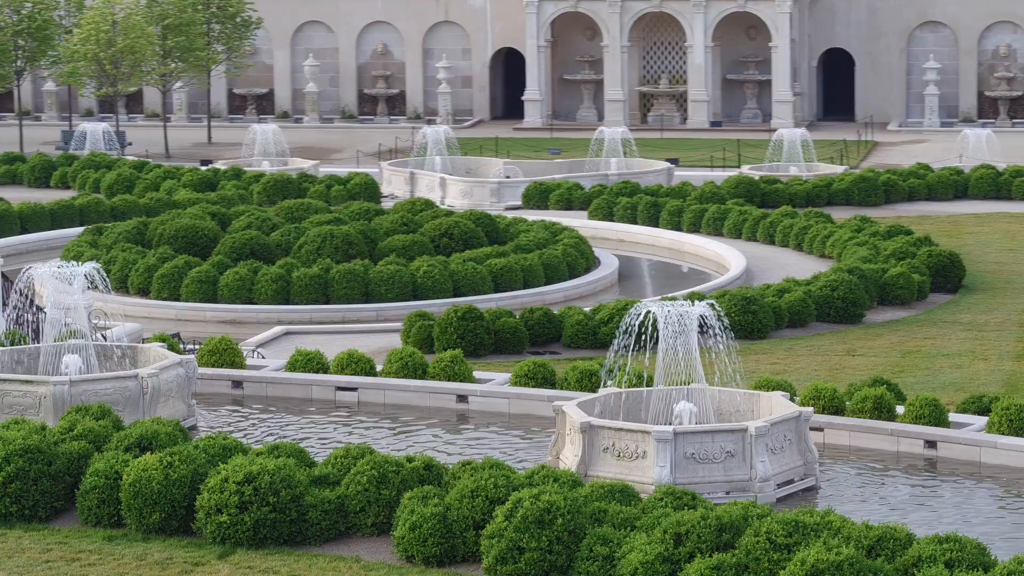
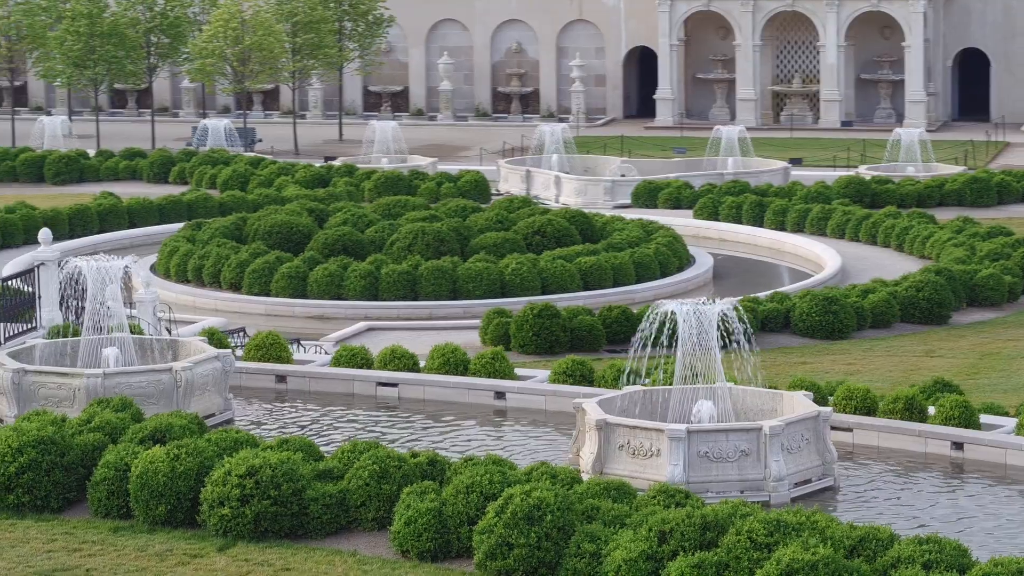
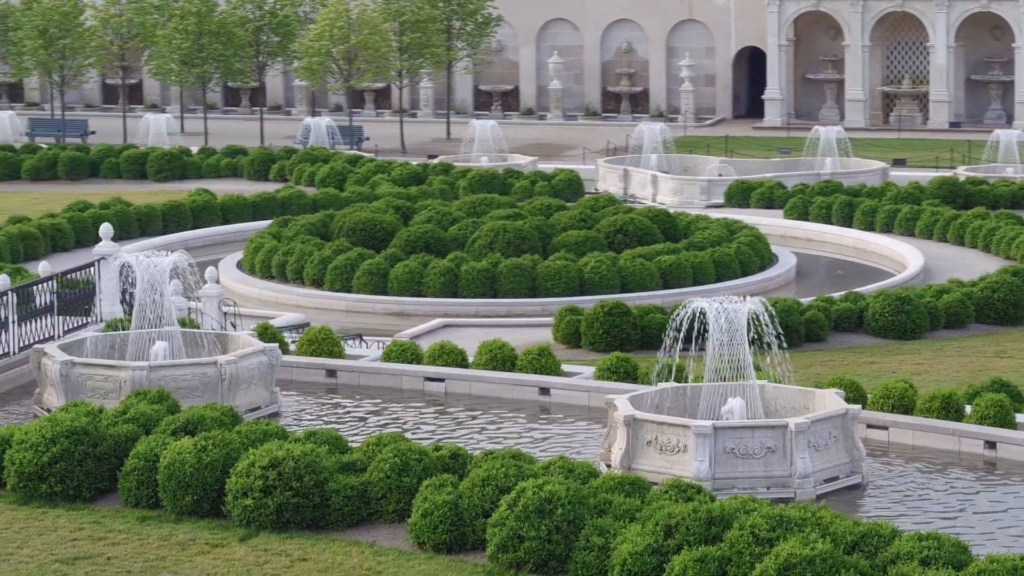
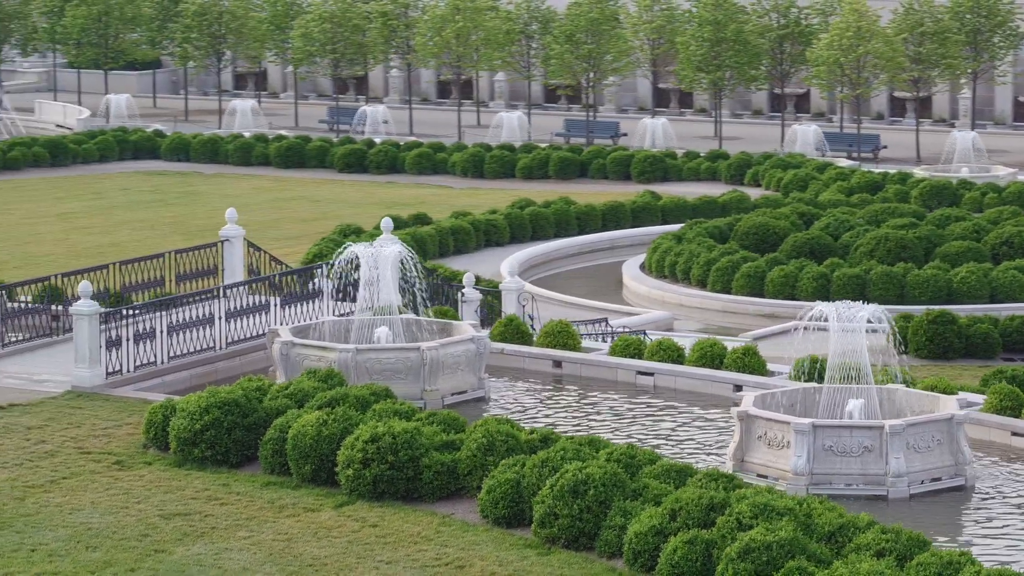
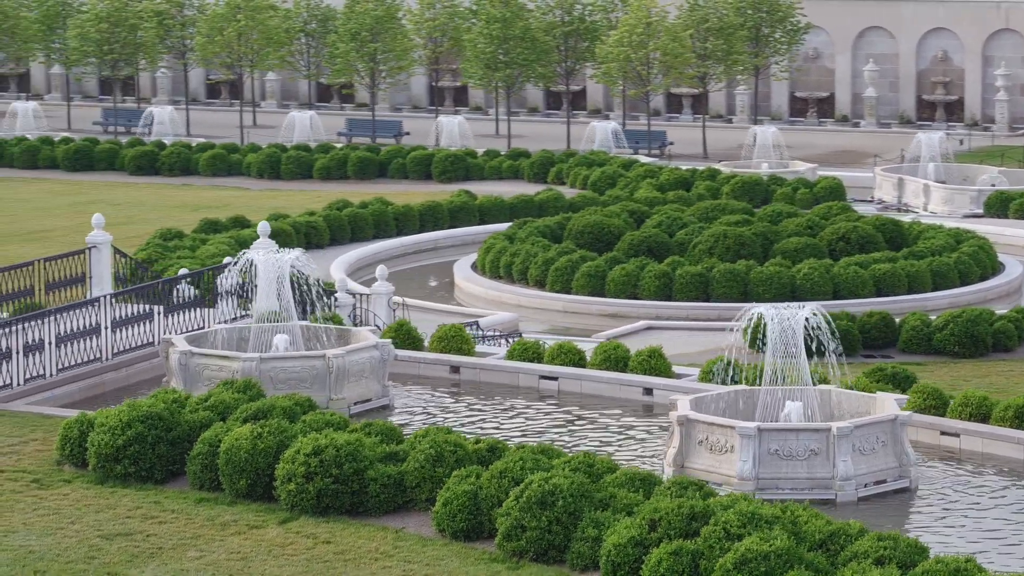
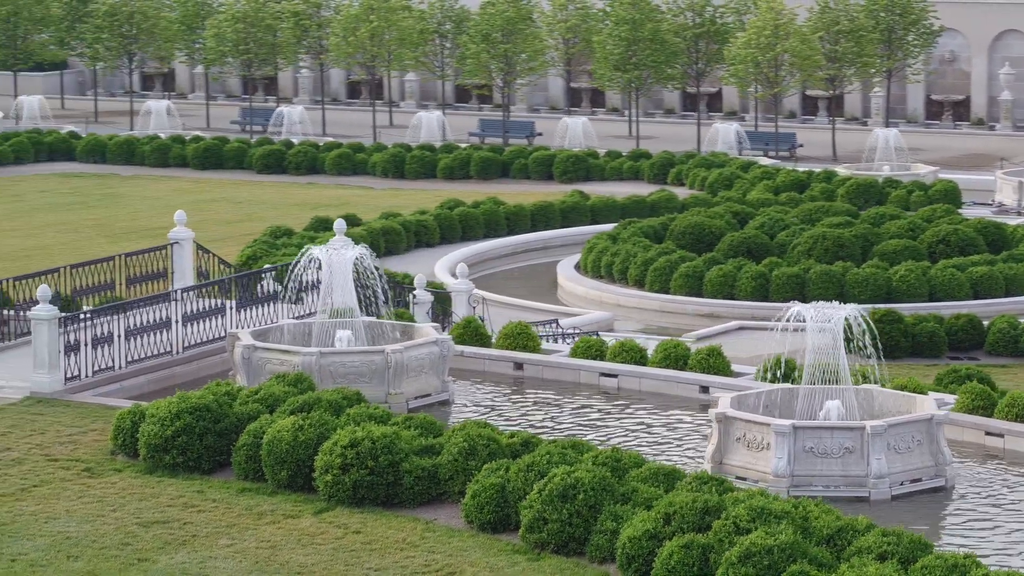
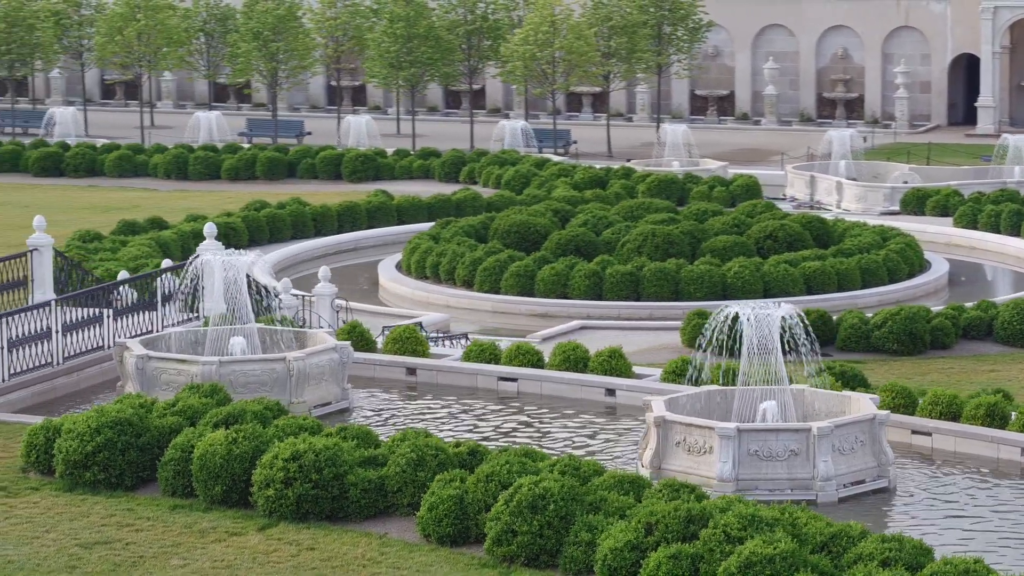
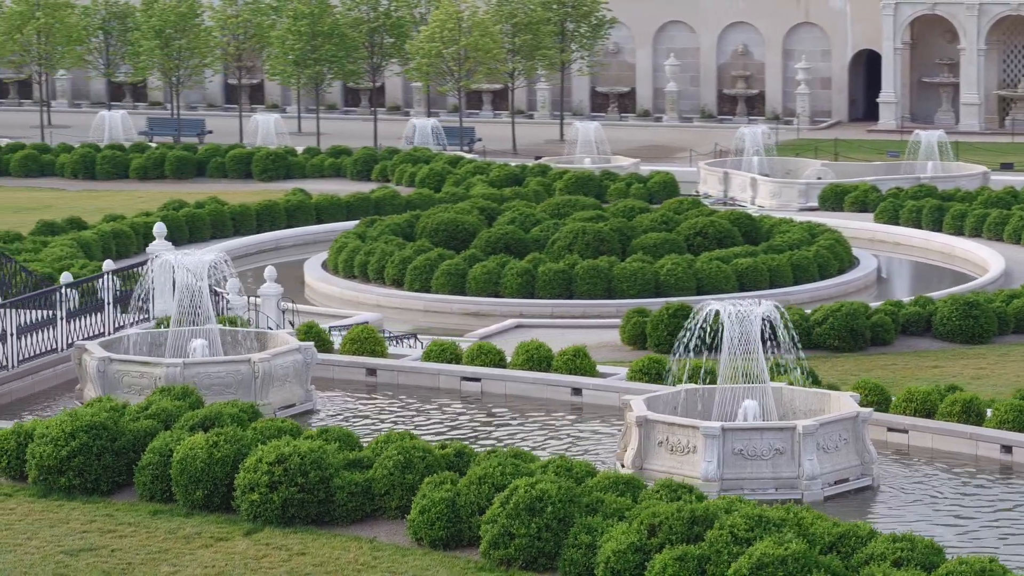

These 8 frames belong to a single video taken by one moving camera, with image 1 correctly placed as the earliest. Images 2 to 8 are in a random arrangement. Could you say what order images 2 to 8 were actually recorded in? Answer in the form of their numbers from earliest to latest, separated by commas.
2, 3, 8, 7, 5, 6, 4
